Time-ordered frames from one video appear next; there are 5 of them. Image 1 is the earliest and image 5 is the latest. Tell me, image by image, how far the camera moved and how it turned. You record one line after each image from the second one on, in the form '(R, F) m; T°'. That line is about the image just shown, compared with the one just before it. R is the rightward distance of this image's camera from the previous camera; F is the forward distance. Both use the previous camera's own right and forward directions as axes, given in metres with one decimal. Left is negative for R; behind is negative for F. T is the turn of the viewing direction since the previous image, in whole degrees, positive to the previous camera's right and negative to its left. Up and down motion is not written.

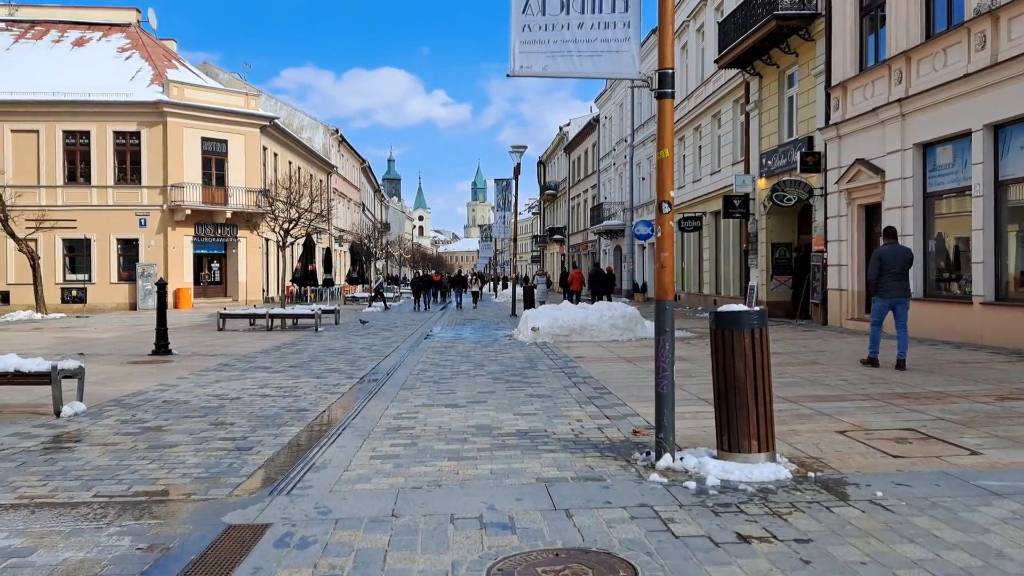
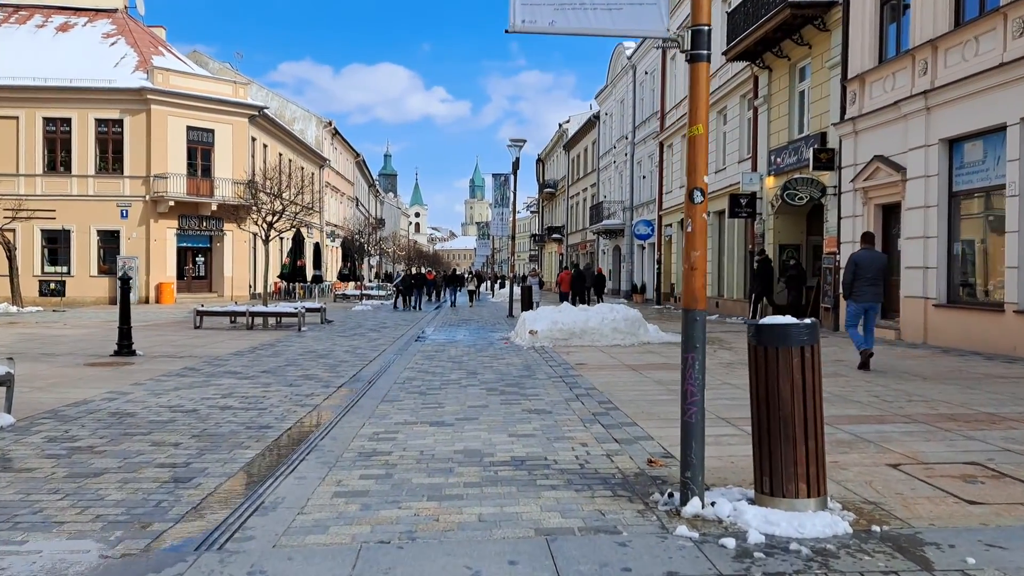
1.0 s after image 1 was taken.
(0.0, +1.0) m; 0°
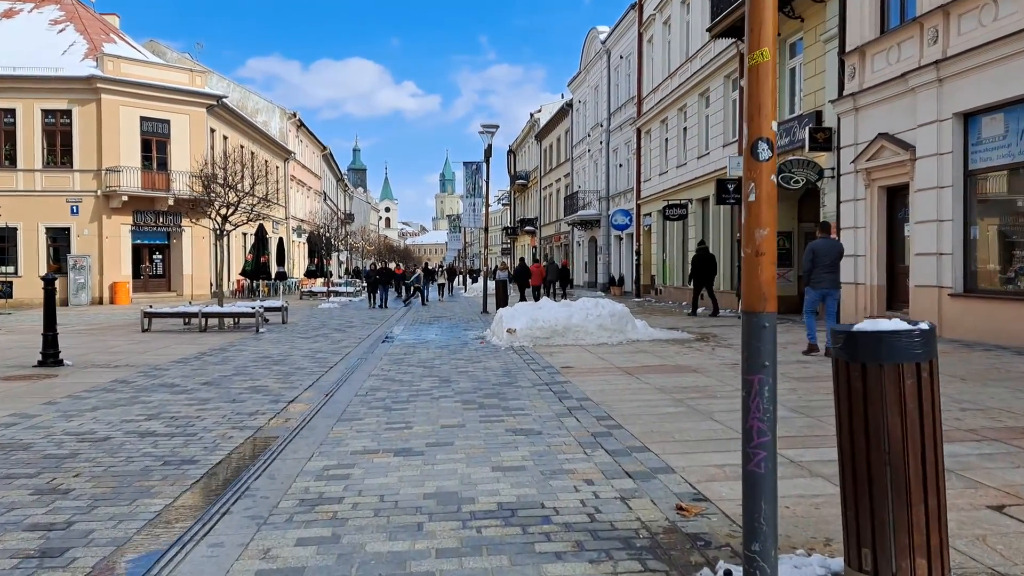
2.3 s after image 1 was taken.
(-0.1, +1.3) m; +2°
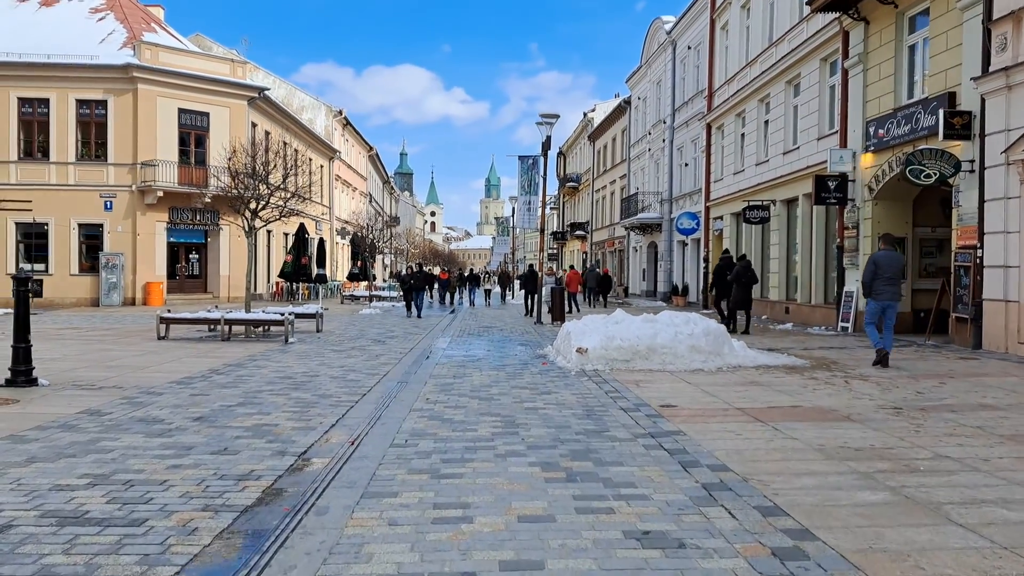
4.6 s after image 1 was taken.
(-0.4, +2.3) m; -3°
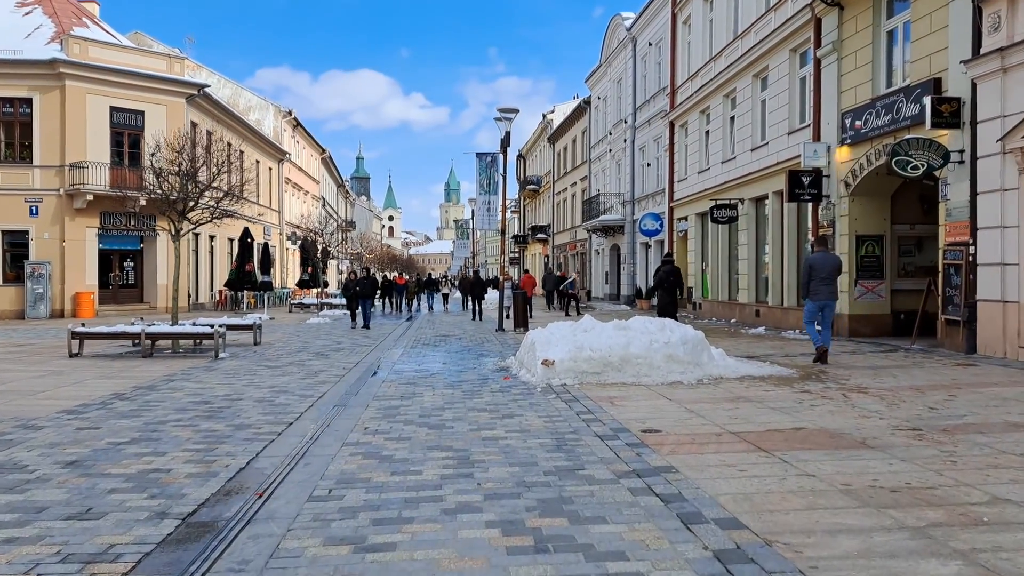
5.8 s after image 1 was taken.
(+0.1, +1.3) m; +3°
